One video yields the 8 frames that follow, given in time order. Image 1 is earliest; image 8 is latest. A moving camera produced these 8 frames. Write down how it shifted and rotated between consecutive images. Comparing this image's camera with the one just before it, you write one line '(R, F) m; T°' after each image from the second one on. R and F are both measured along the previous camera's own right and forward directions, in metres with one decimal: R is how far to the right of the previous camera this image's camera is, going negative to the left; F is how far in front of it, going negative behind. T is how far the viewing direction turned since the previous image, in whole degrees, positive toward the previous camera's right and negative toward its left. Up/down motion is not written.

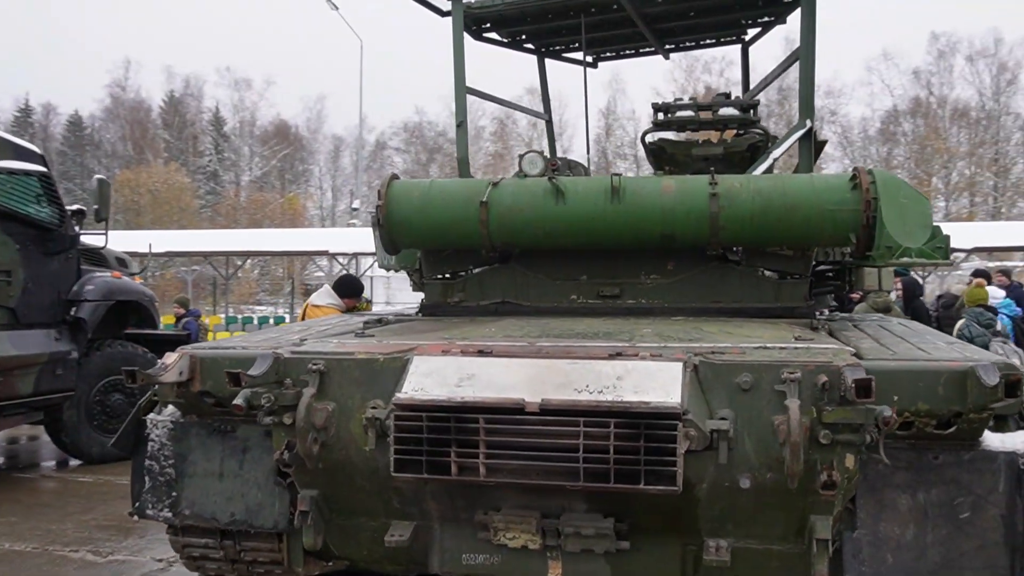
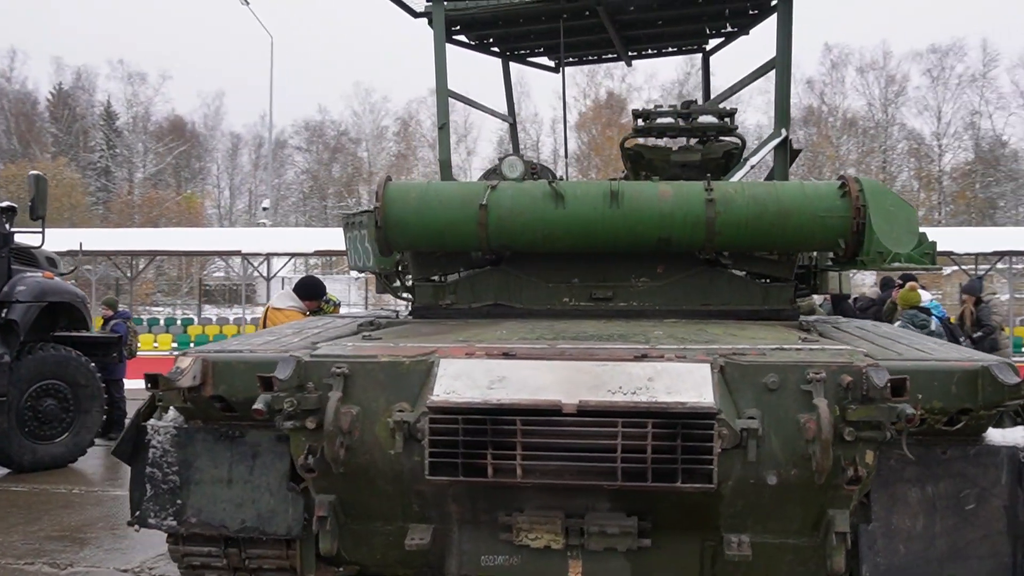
(-0.5, 0.0) m; +6°
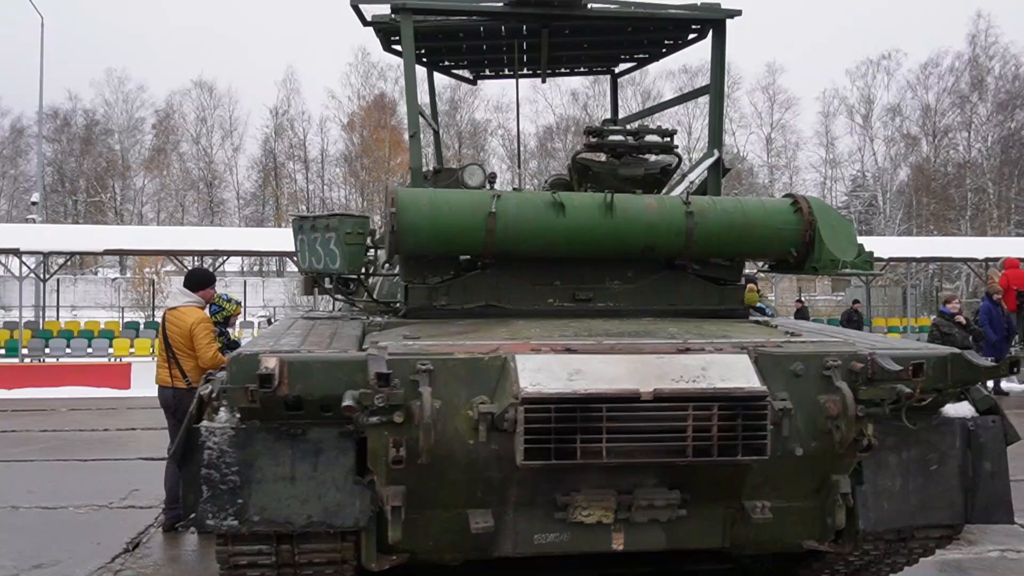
(-1.2, -0.2) m; +15°
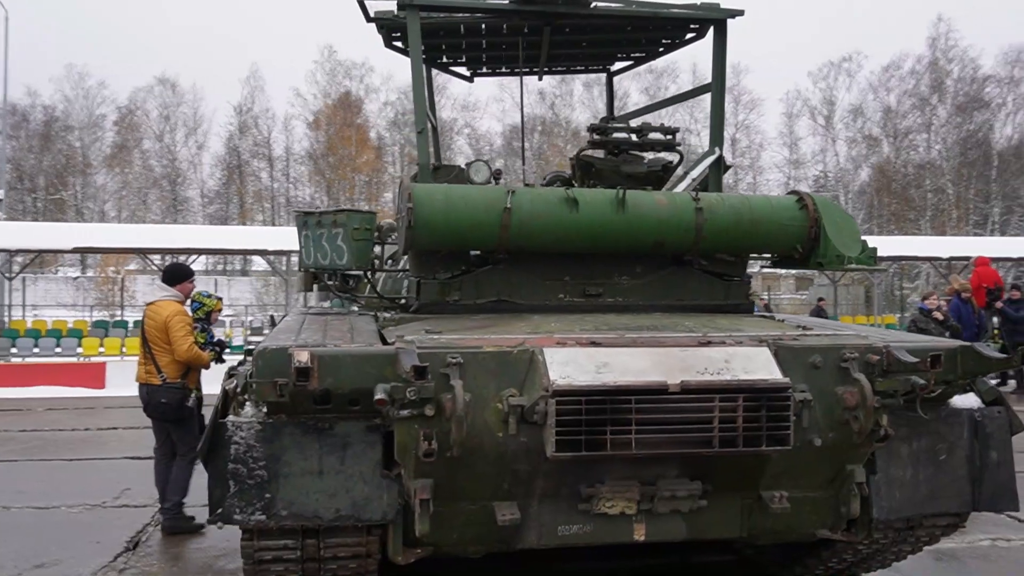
(-0.3, 0.0) m; +2°
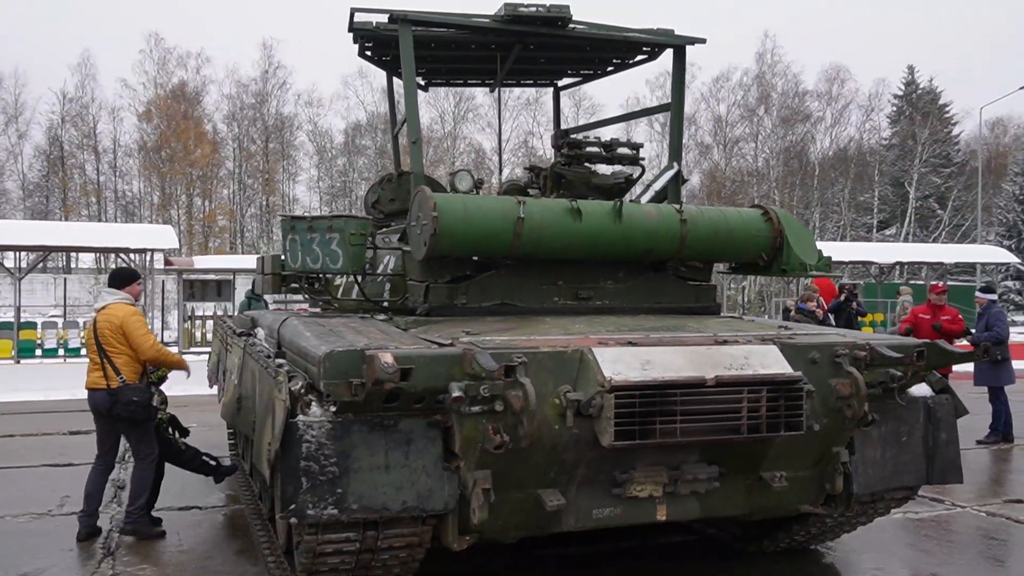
(-1.0, -0.3) m; +10°
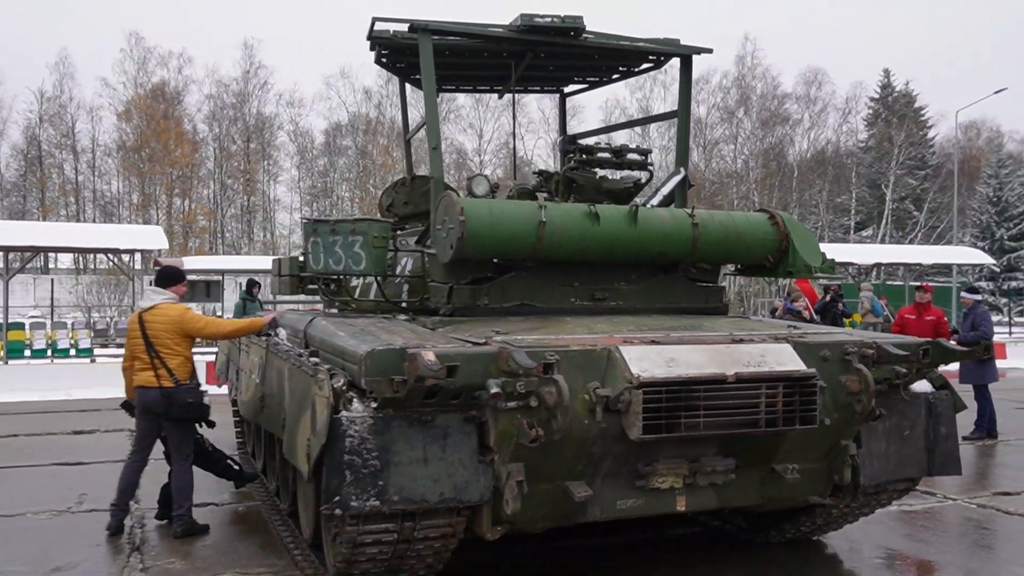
(-0.3, -0.2) m; +1°
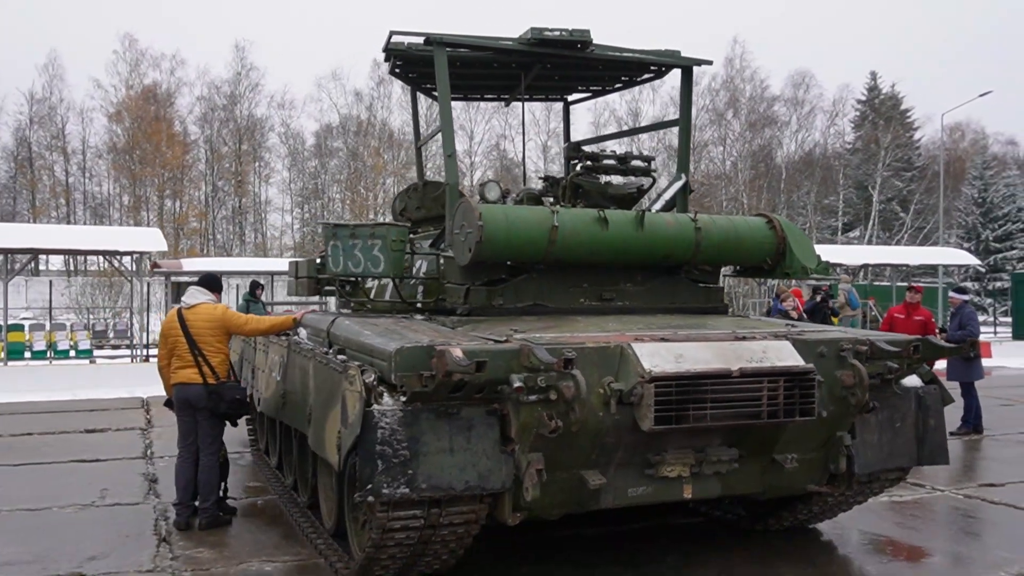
(-0.2, -0.3) m; +1°
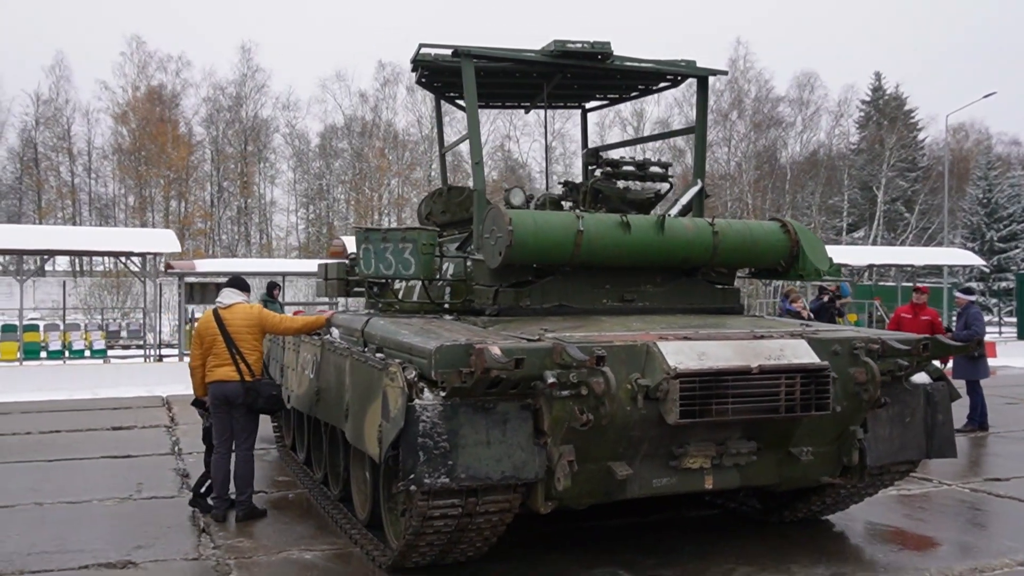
(-0.2, -0.3) m; 0°
